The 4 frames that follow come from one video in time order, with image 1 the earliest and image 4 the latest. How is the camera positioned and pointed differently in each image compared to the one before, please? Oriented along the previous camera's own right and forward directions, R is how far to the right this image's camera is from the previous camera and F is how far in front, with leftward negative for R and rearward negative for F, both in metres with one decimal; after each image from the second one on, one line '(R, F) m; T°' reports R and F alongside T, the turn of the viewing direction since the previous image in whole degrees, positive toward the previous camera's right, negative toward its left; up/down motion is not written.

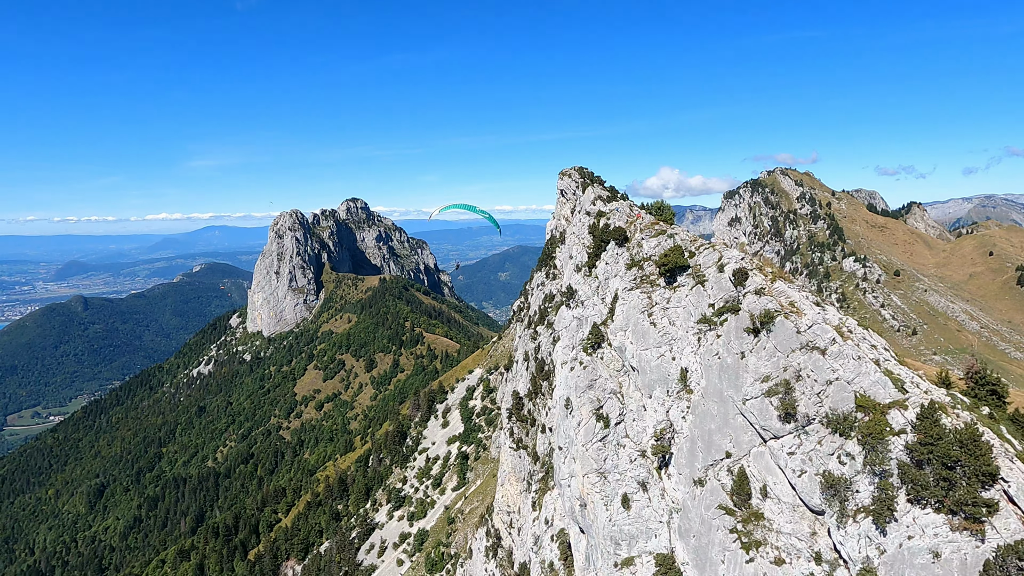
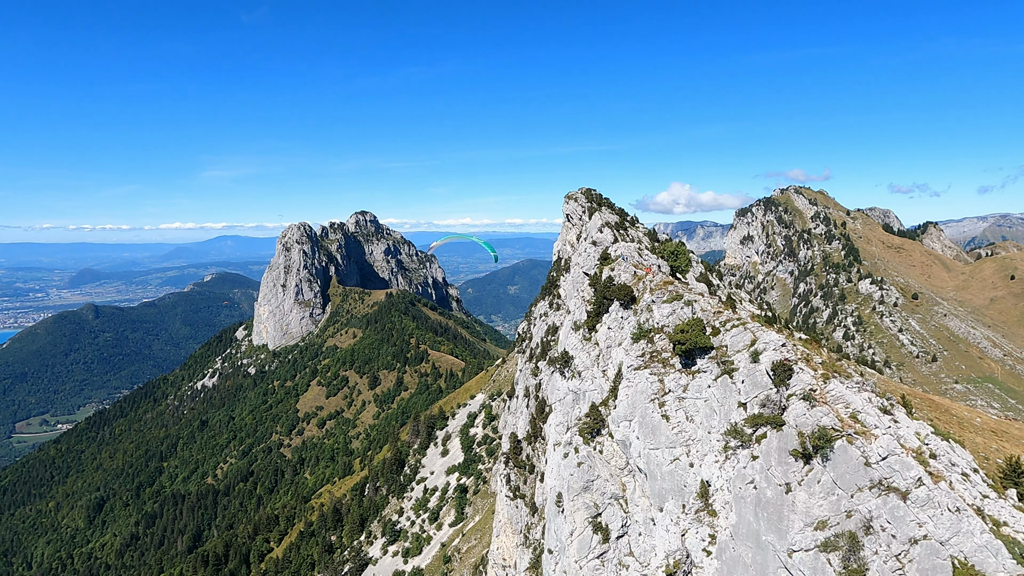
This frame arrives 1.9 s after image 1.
(+1.4, +5.3) m; -1°
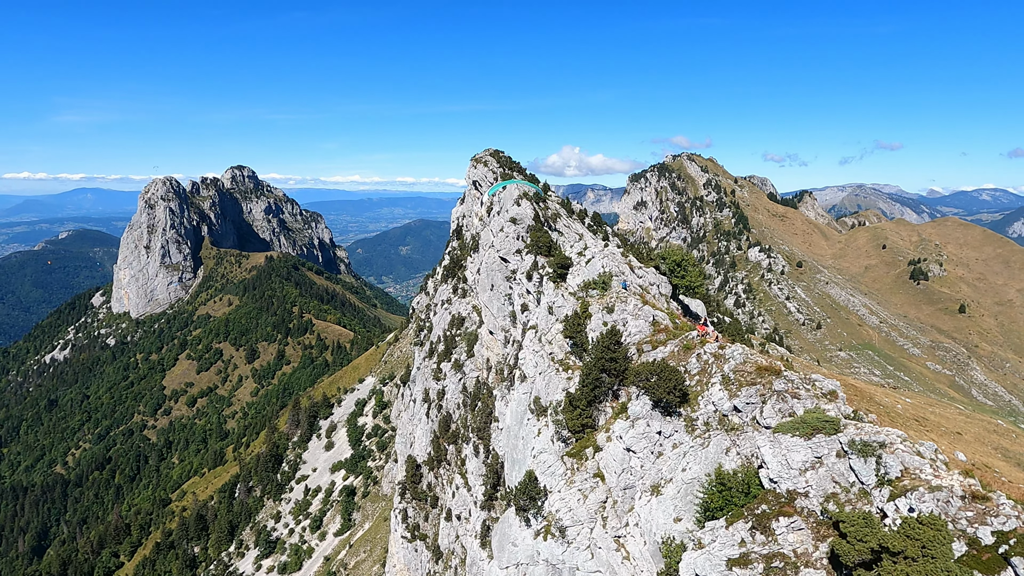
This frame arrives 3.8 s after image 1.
(+0.6, +16.9) m; +12°
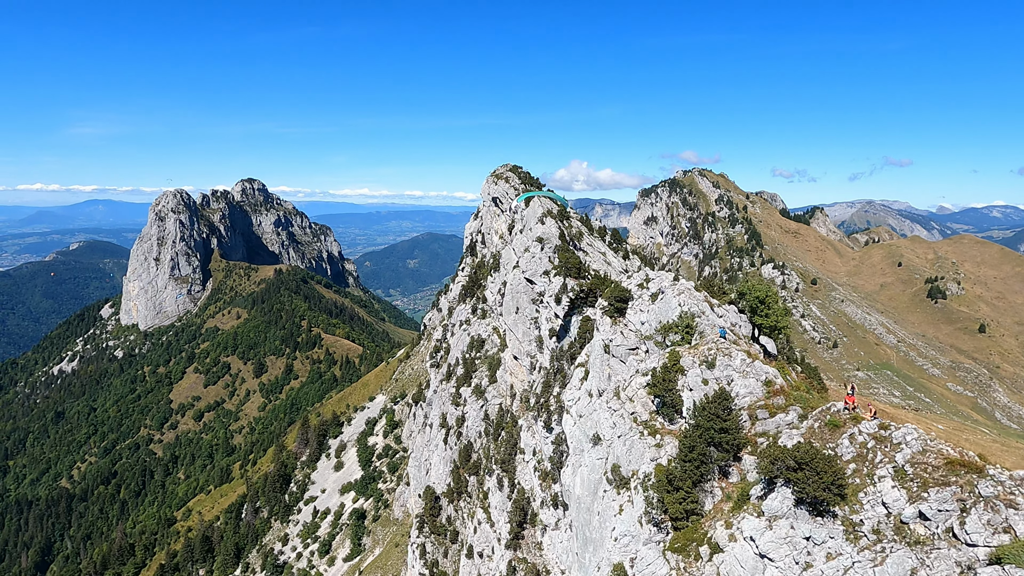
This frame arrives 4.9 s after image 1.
(-2.0, +2.4) m; -1°
